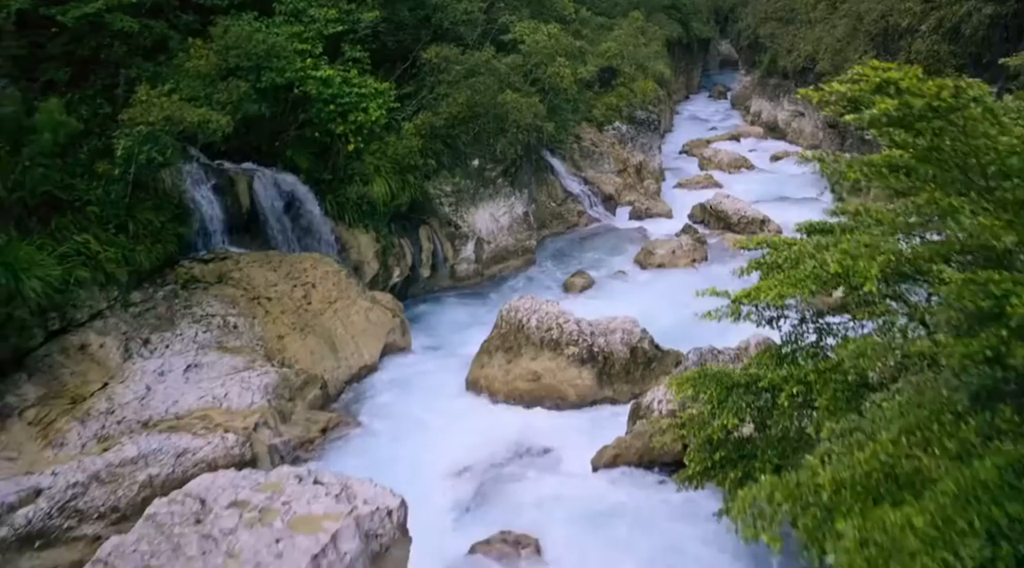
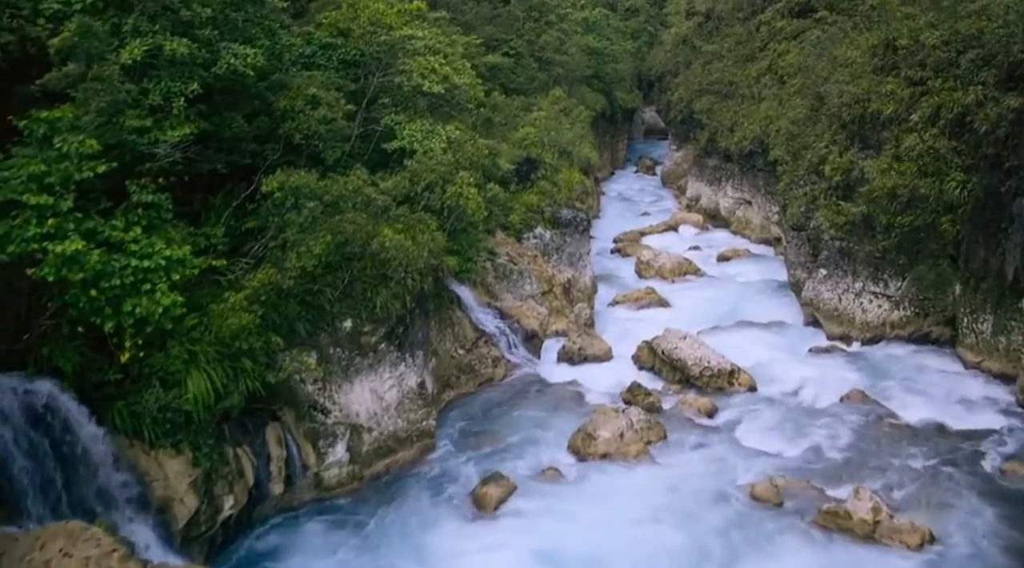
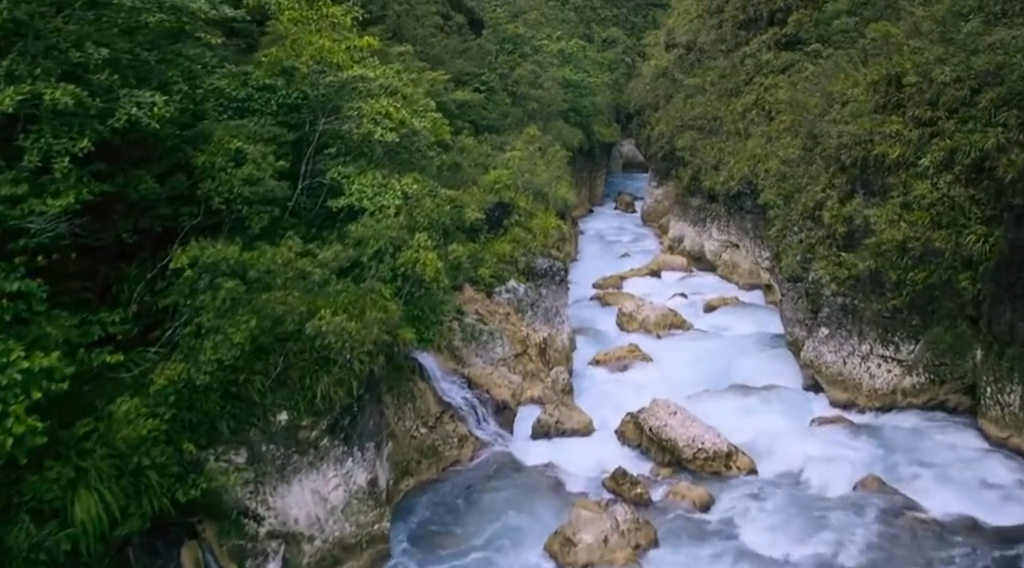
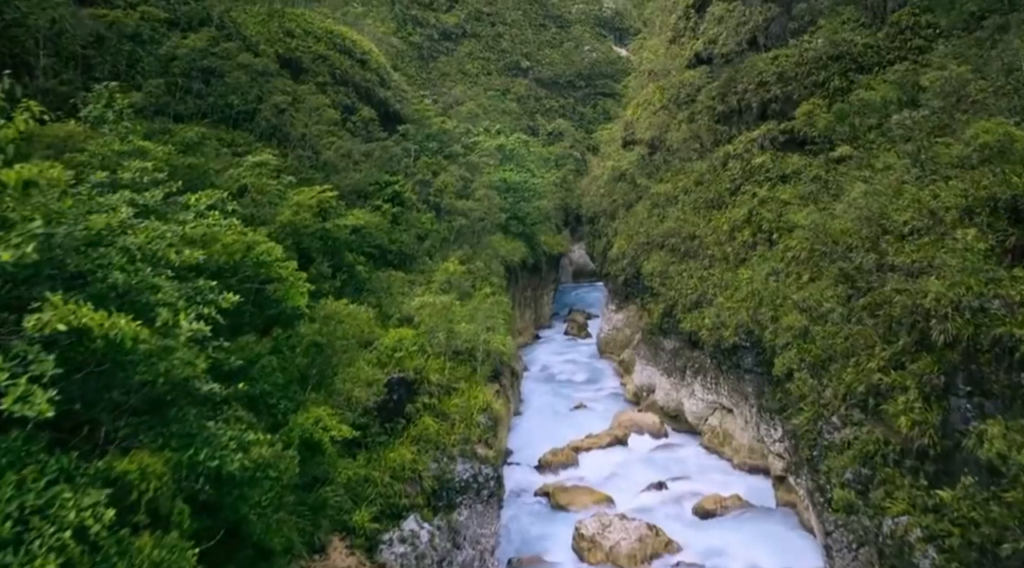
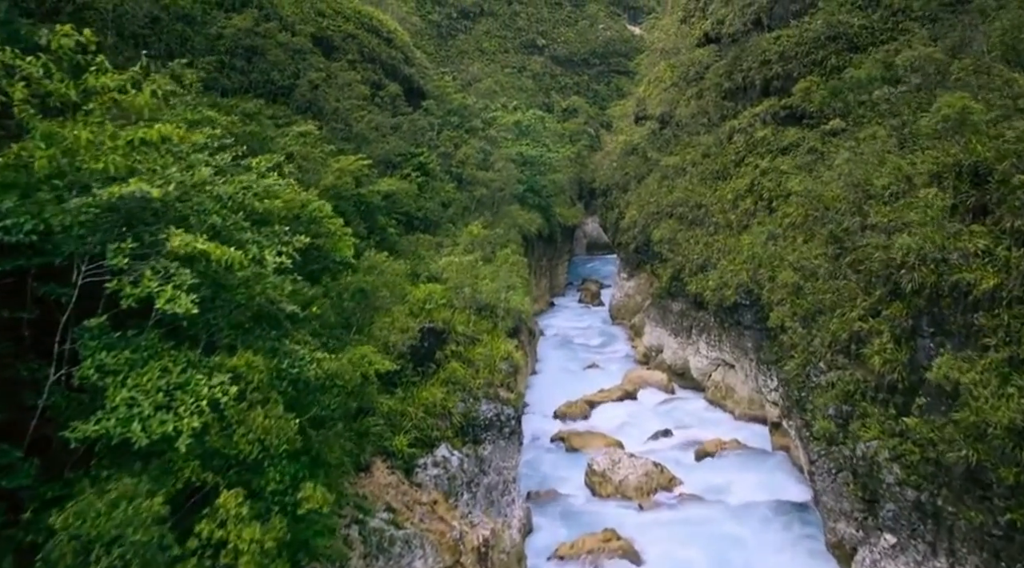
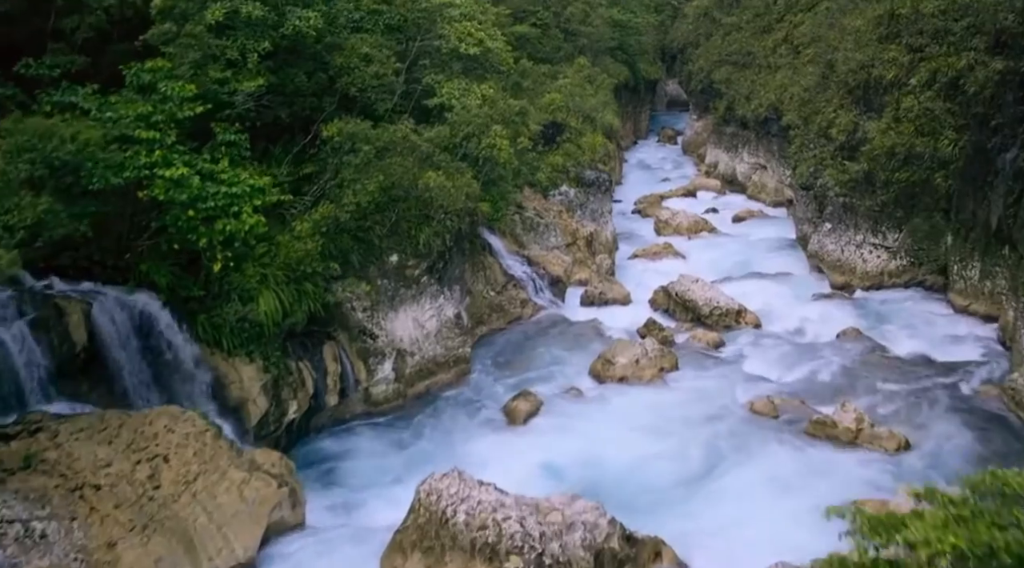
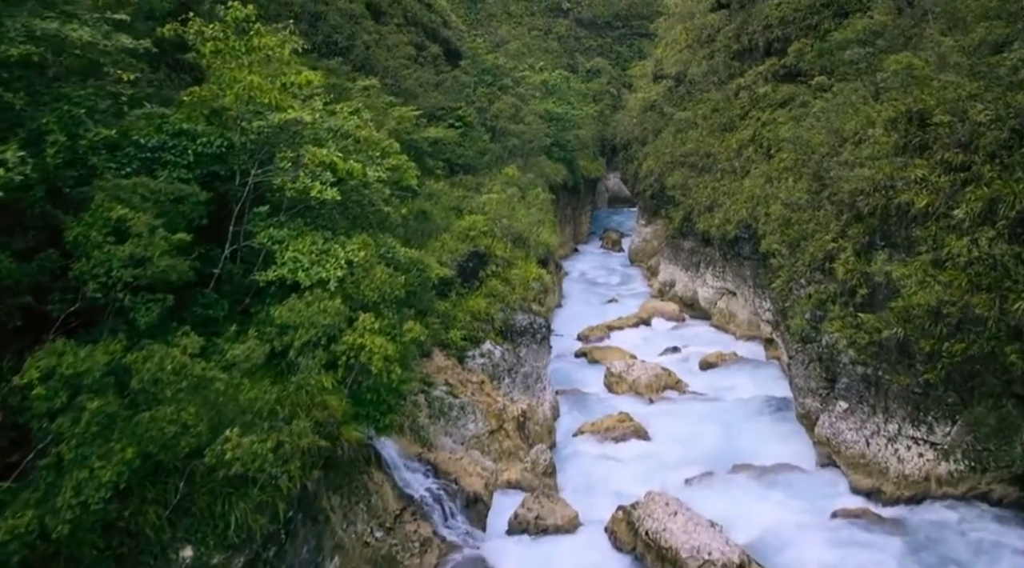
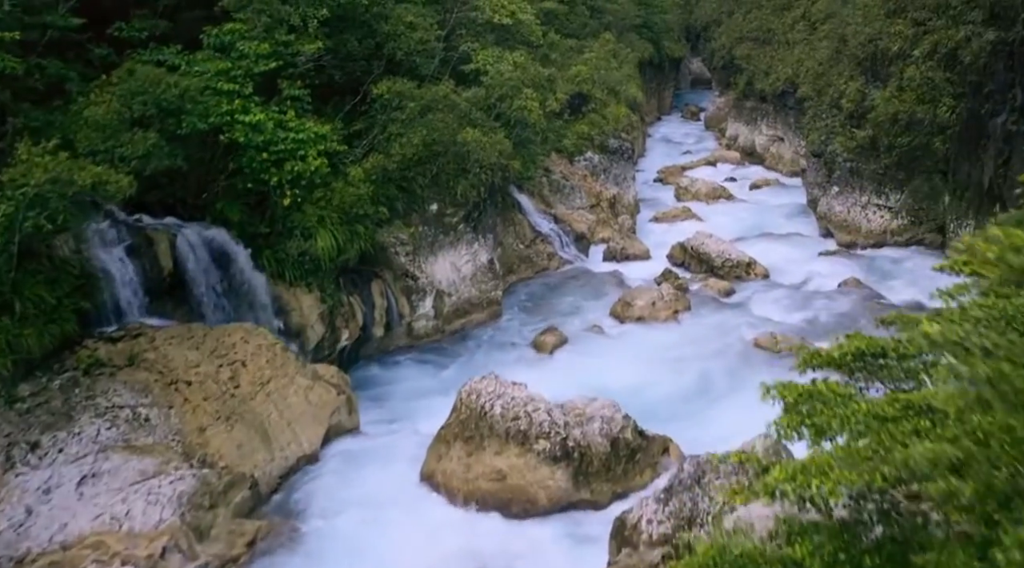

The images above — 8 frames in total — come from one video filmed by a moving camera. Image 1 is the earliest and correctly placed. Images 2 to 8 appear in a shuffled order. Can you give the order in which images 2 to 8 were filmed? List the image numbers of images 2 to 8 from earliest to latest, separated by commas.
8, 6, 2, 3, 7, 5, 4
